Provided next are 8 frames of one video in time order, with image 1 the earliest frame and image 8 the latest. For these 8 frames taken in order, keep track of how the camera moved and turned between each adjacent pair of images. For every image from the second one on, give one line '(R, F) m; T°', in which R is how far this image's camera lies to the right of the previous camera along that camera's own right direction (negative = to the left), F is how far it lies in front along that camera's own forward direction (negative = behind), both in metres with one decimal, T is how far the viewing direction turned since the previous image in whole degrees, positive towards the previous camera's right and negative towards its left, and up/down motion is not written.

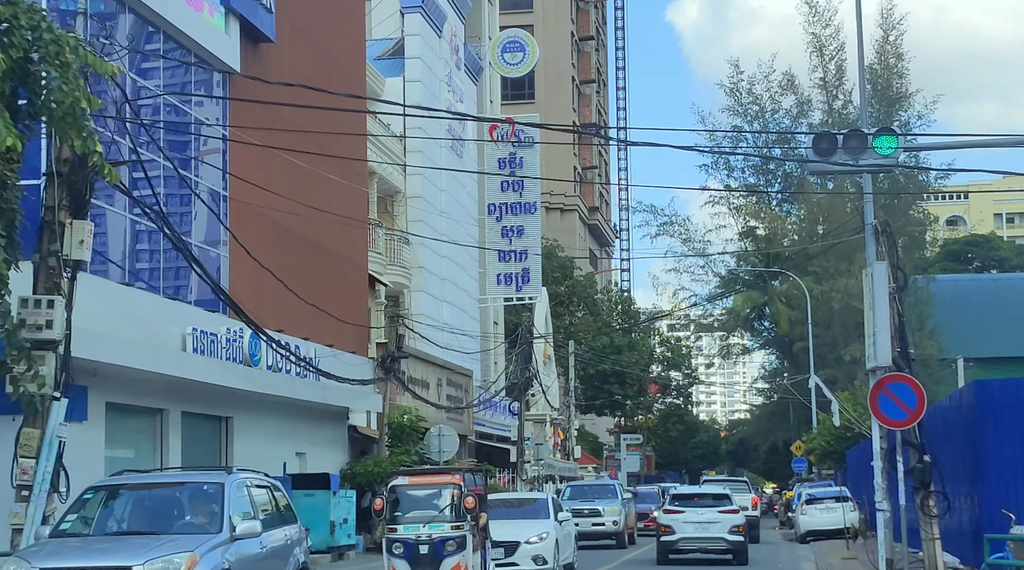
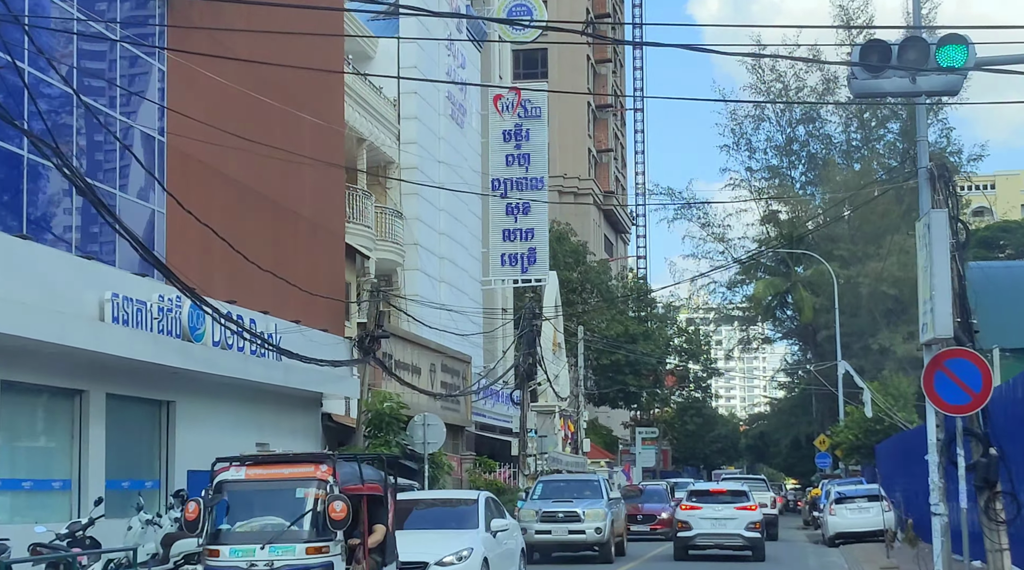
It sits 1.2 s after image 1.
(+0.5, +3.6) m; -1°
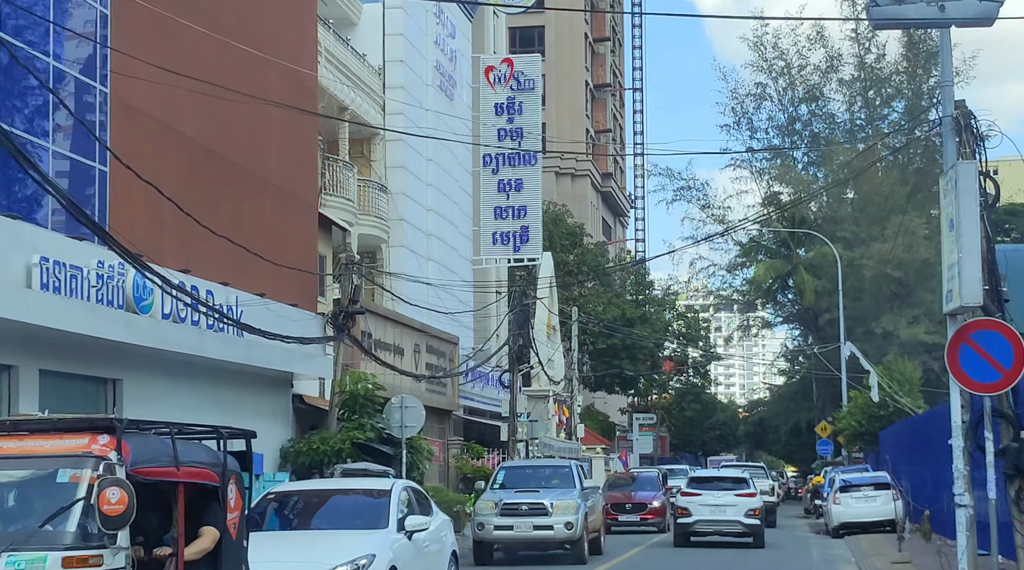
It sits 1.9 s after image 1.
(+0.3, +1.9) m; 0°
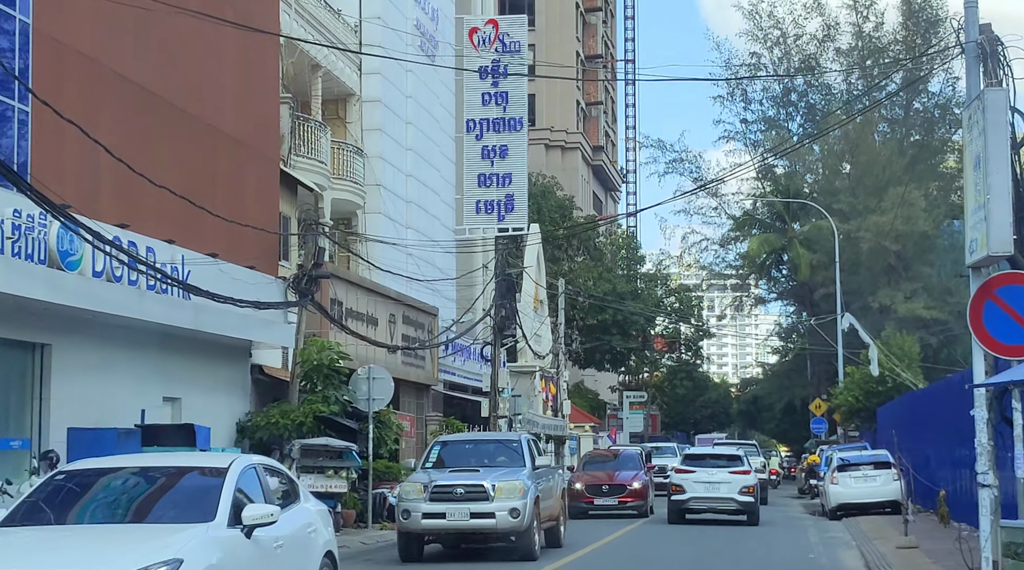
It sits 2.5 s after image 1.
(+0.3, +1.9) m; 0°
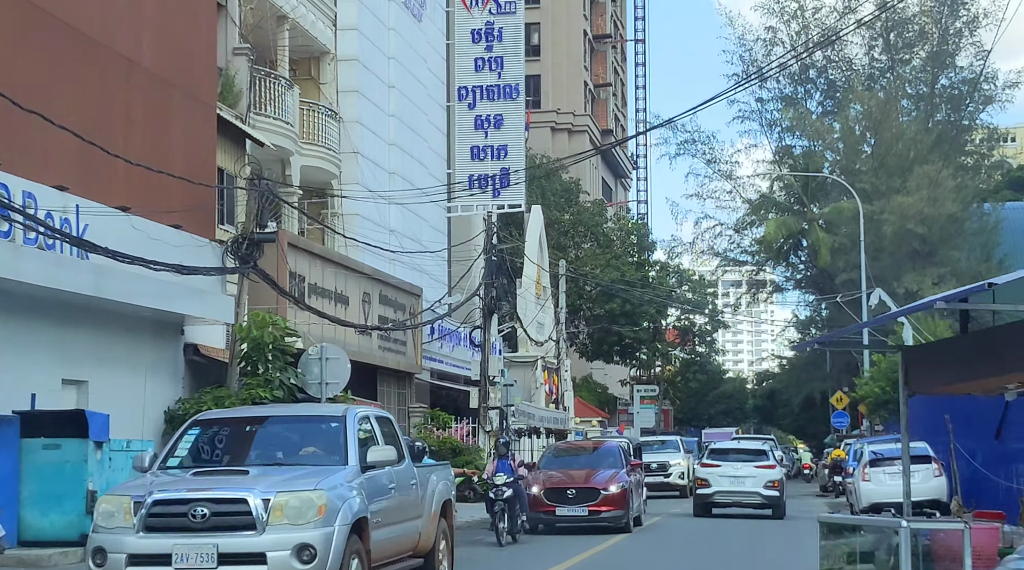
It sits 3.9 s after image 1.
(+0.5, +3.7) m; -1°
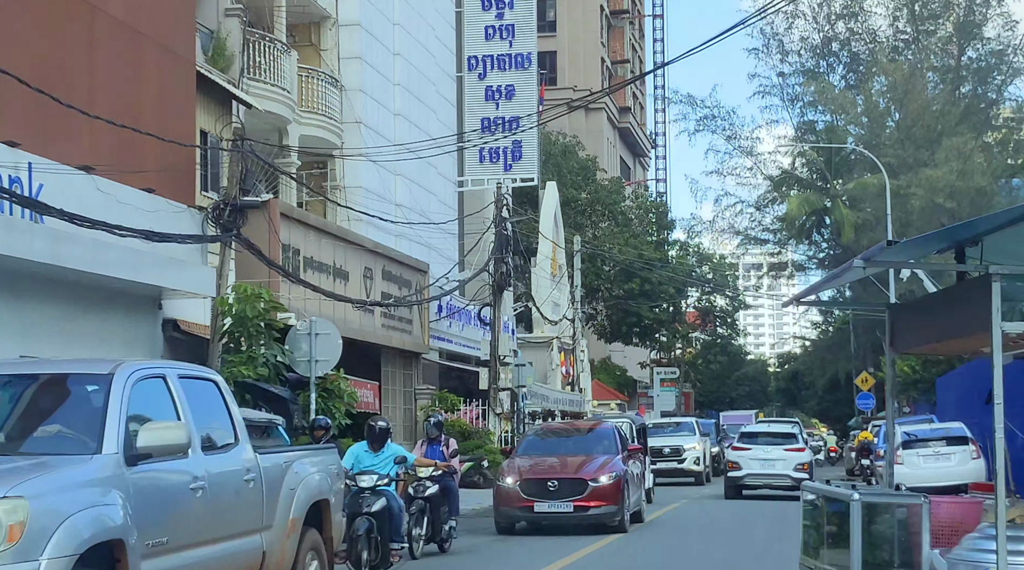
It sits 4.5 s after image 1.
(+0.2, +1.6) m; -1°
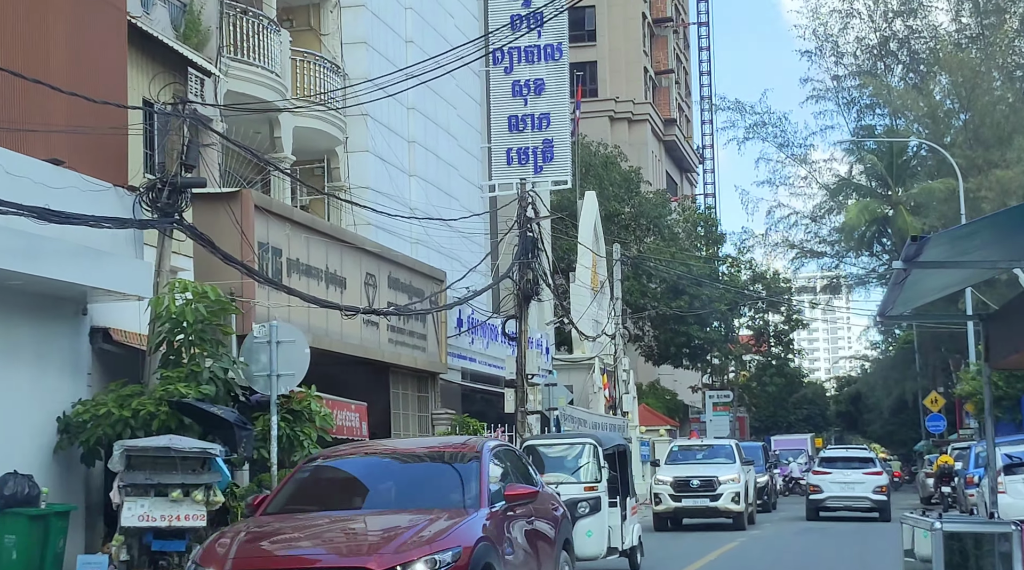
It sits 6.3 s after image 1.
(+0.4, +3.9) m; -2°
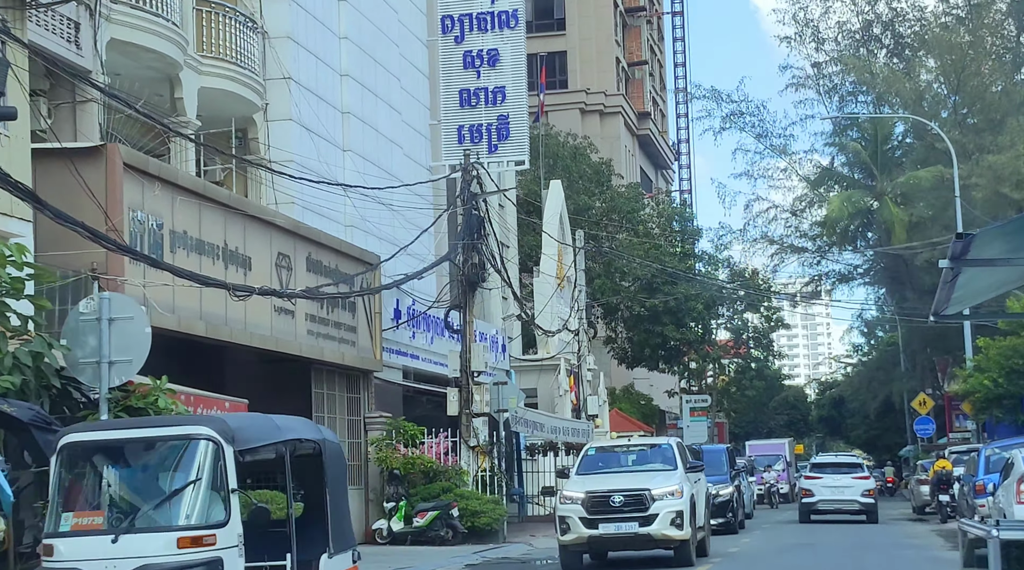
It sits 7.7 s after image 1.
(+0.6, +3.5) m; +1°
